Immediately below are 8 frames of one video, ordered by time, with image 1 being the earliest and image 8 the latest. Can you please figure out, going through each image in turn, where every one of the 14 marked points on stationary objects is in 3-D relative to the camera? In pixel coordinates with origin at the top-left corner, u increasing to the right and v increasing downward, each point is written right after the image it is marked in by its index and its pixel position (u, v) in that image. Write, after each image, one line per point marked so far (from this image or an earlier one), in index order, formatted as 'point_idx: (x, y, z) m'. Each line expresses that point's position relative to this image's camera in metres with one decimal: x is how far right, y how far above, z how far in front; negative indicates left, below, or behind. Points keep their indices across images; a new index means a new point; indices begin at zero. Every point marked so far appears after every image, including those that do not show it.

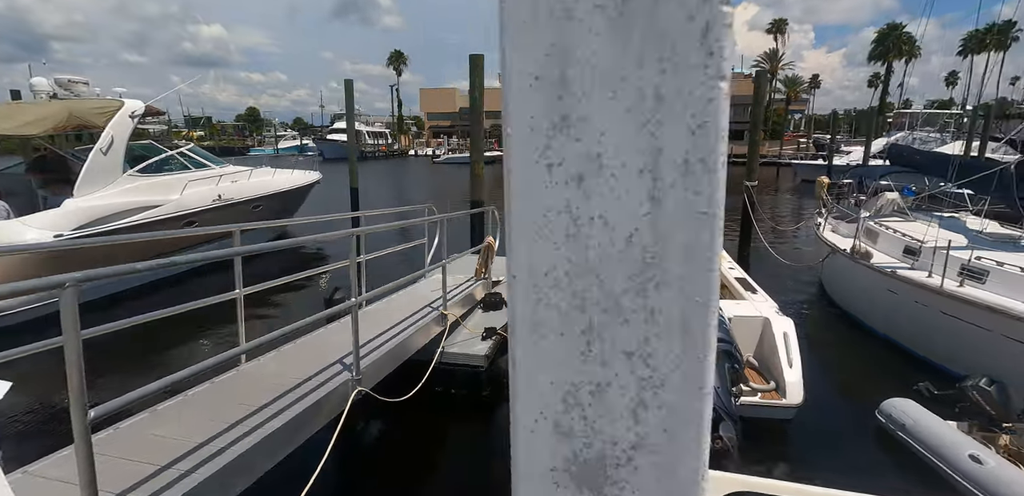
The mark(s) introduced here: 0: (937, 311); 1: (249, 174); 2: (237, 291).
0: (+4.9, -0.7, +5.6) m
1: (-6.1, +1.7, +11.5) m
2: (-1.9, -0.3, +3.5) m
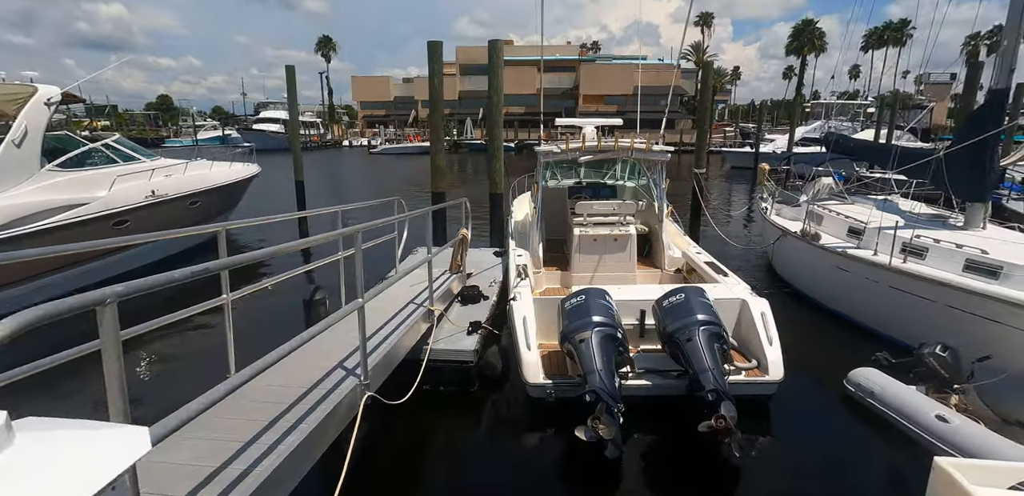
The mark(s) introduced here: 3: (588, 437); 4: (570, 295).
0: (+4.7, -0.5, +6.1) m
1: (-7.0, +1.7, +10.6) m
2: (-1.8, -0.3, +3.2) m
3: (+0.6, -1.5, +3.9) m
4: (+0.6, -0.5, +4.9) m
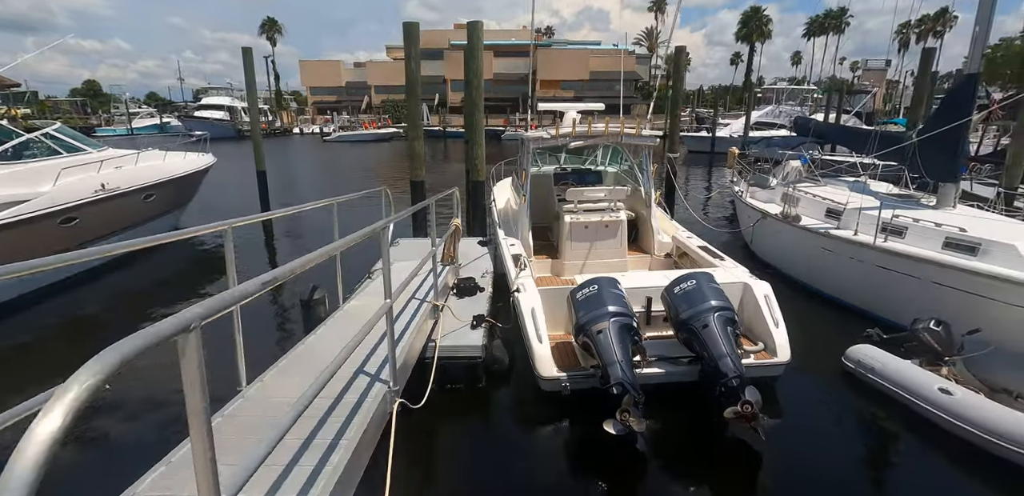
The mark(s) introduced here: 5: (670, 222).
0: (+4.6, -0.2, +6.4) m
1: (-7.4, +1.8, +9.8) m
2: (-1.6, -0.3, +2.9) m
3: (+0.8, -1.4, +3.8) m
4: (+0.7, -0.4, +4.8) m
5: (+2.5, +0.4, +7.9) m
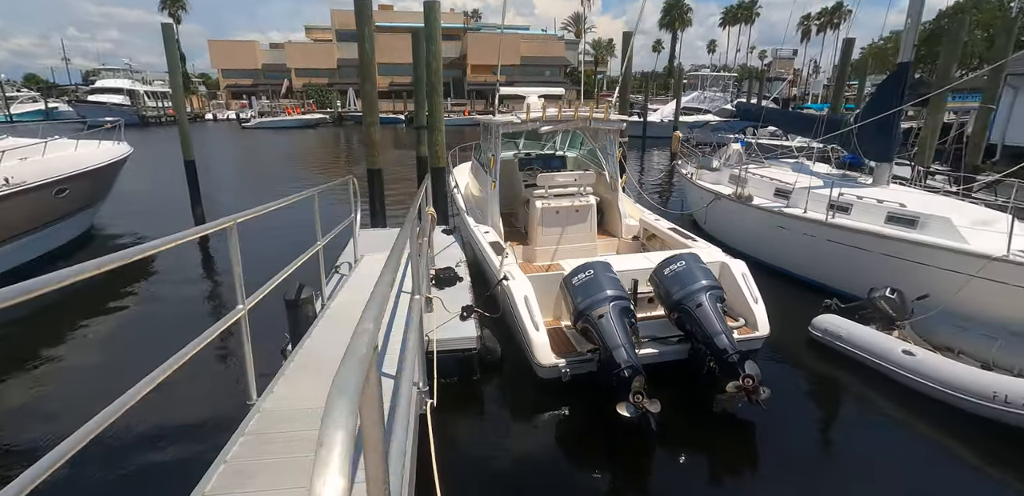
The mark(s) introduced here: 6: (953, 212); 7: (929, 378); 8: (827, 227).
0: (+4.3, +0.1, +6.9) m
1: (-8.2, +1.7, +8.6) m
2: (-1.4, -0.3, +2.6) m
3: (+0.9, -1.3, +3.8) m
4: (+0.6, -0.2, +4.8) m
5: (+2.0, +0.7, +8.1) m
6: (+5.5, +0.5, +6.1) m
7: (+4.0, -1.2, +4.7) m
8: (+4.3, +0.3, +6.8) m
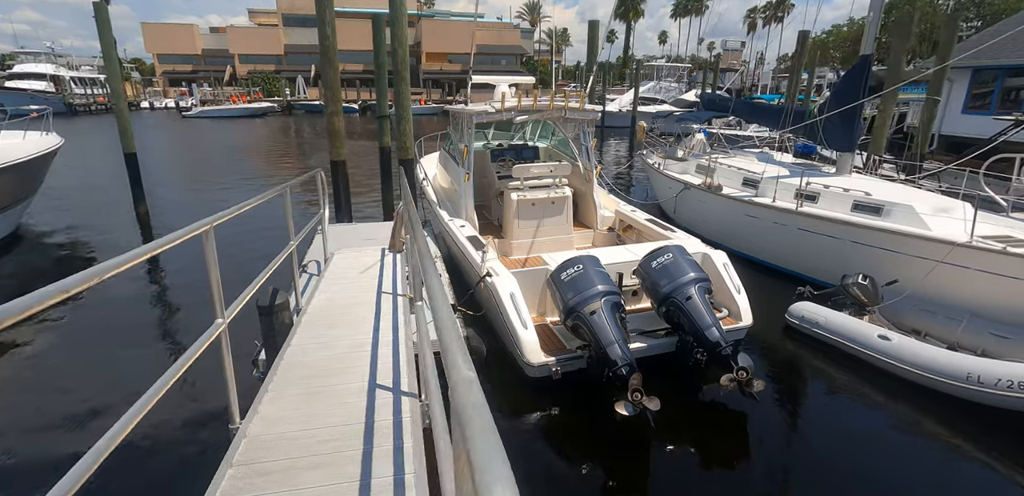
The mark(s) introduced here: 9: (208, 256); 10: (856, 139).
0: (+4.0, +0.3, +7.0) m
1: (-8.6, +1.7, +7.6) m
2: (-1.3, -0.3, +2.3) m
3: (+0.9, -1.2, +3.7) m
4: (+0.5, -0.2, +4.6) m
5: (+1.6, +0.8, +8.0) m
6: (+5.2, +0.6, +6.4) m
7: (+3.8, -1.1, +4.9) m
8: (+4.0, +0.5, +7.0) m
9: (-1.4, 0.0, +2.3) m
10: (+5.1, +1.6, +7.4) m
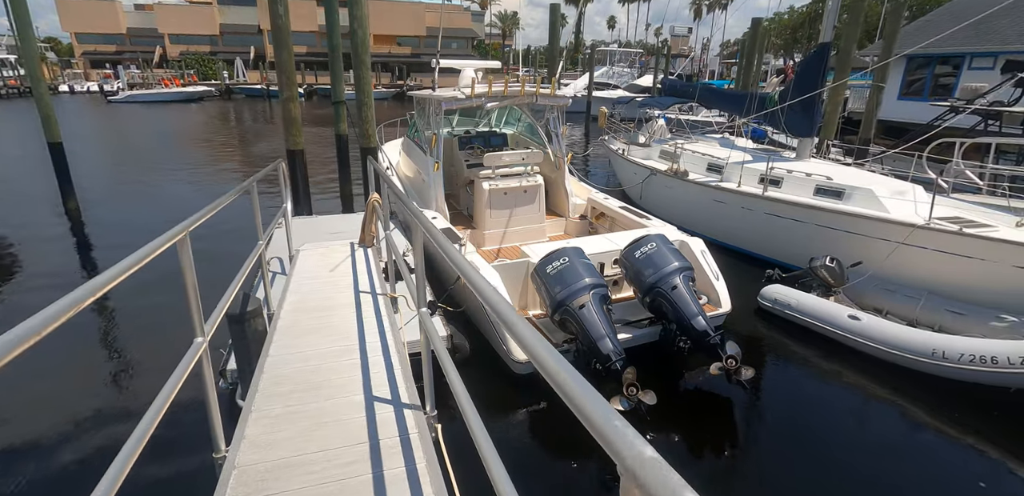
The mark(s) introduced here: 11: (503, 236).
0: (+3.6, +0.5, +7.2) m
1: (-9.0, +1.6, +6.6) m
2: (-1.2, -0.4, +2.0) m
3: (+0.9, -1.2, +3.7) m
4: (+0.3, -0.1, +4.5) m
5: (+1.1, +1.0, +8.0) m
6: (+4.8, +0.9, +6.7) m
7: (+3.7, -0.9, +5.1) m
8: (+3.6, +0.7, +7.1) m
9: (-1.3, -0.1, +2.0) m
10: (+4.7, +1.9, +7.7) m
11: (-0.1, +0.2, +7.1) m
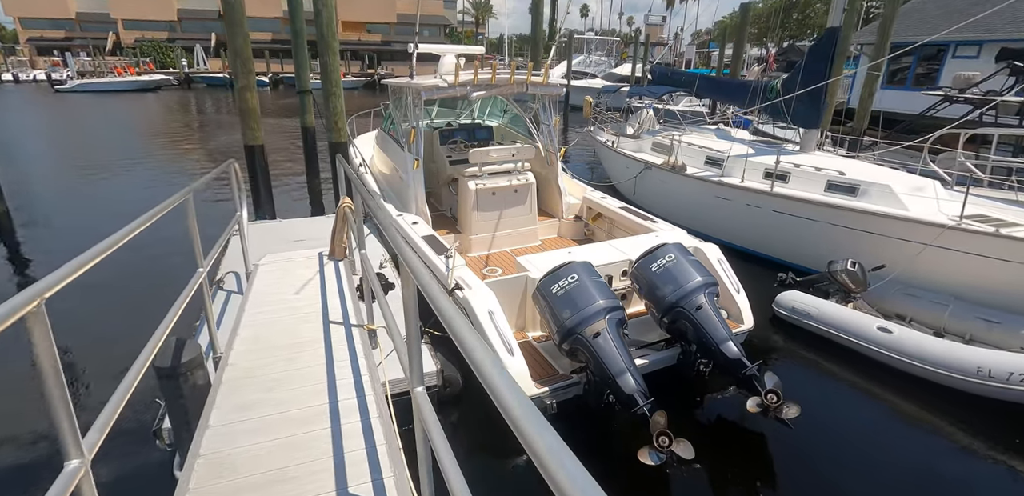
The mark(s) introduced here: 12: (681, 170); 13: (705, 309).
0: (+3.5, +0.5, +6.7) m
1: (-9.2, +1.4, +5.5) m
2: (-1.1, -0.6, +1.3) m
3: (+0.9, -1.3, +3.1) m
4: (+0.3, -0.2, +3.9) m
5: (+0.9, +1.0, +7.3) m
6: (+4.7, +0.9, +6.2) m
7: (+3.7, -1.0, +4.6) m
8: (+3.5, +0.7, +6.6) m
9: (-1.2, -0.3, +1.2) m
10: (+4.5, +1.9, +7.2) m
11: (-0.3, +0.1, +6.4) m
12: (+2.7, +1.2, +8.0) m
13: (+1.5, -0.5, +3.9) m
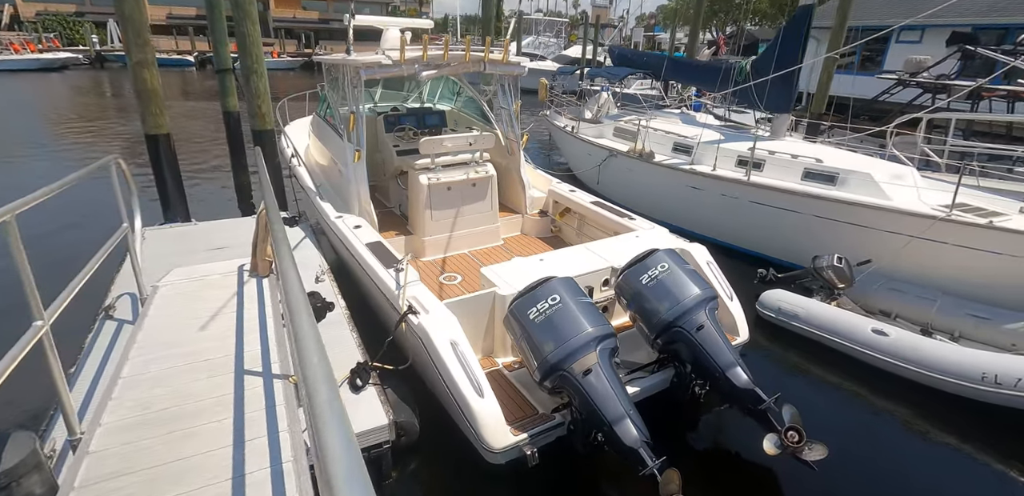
0: (+2.9, +0.6, +6.2) m
1: (-9.5, +1.1, +3.8) m
2: (-1.0, -0.8, +0.5) m
3: (+0.8, -1.4, +2.5) m
4: (+0.1, -0.3, +3.2) m
5: (+0.3, +1.0, +6.6) m
6: (+4.2, +1.0, +5.9) m
7: (+3.4, -1.0, +4.2) m
8: (+3.0, +0.7, +6.2) m
9: (-1.1, -0.5, +0.4) m
10: (+3.9, +2.0, +6.8) m
11: (-0.7, +0.1, +5.7) m
12: (+2.1, +1.3, +7.4) m
13: (+1.3, -0.5, +3.4) m
